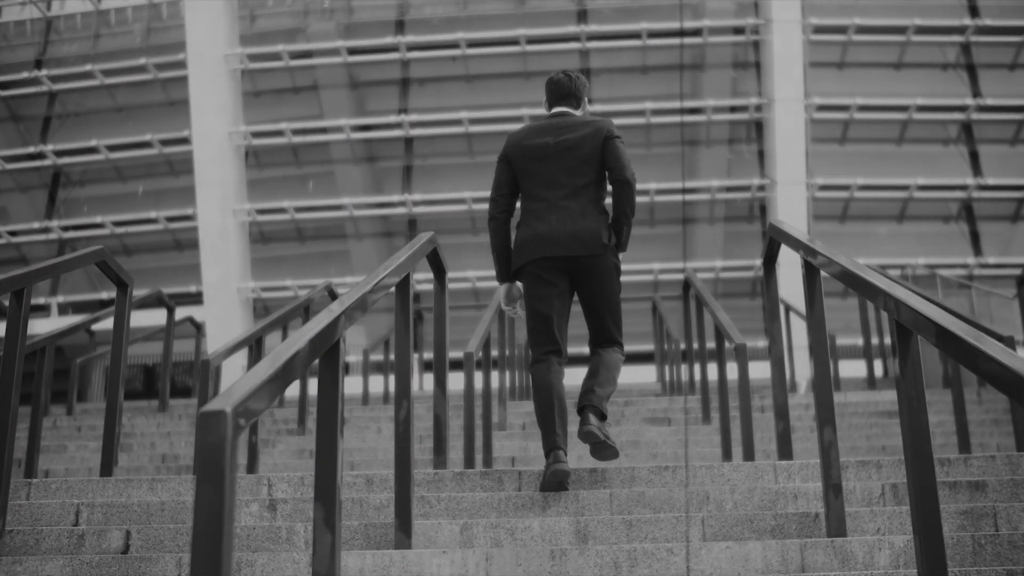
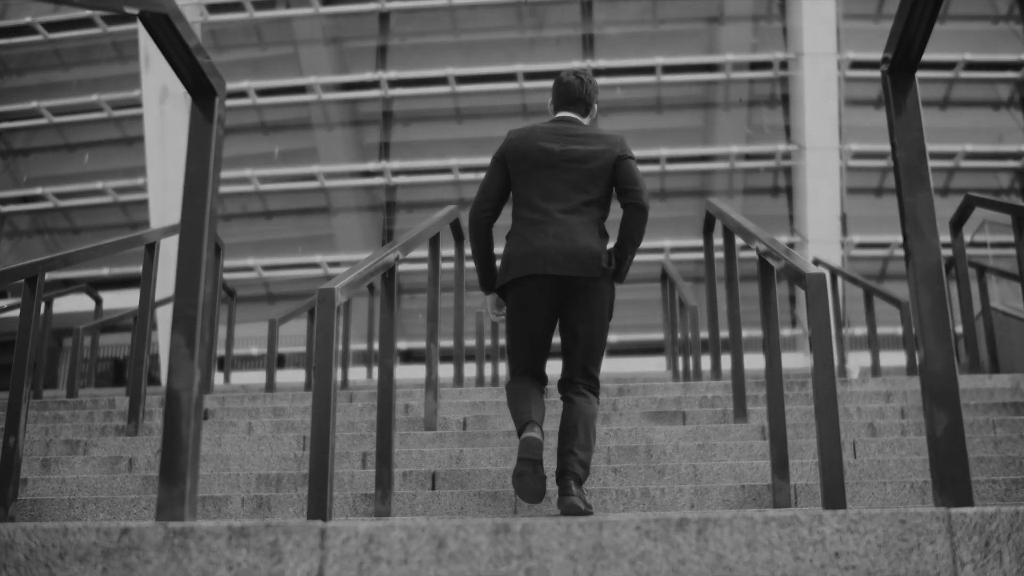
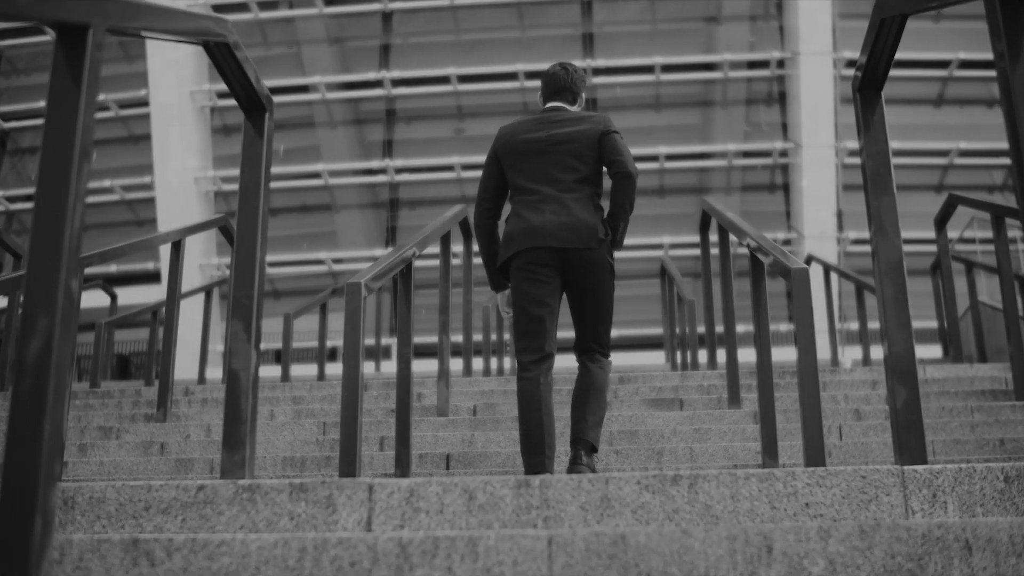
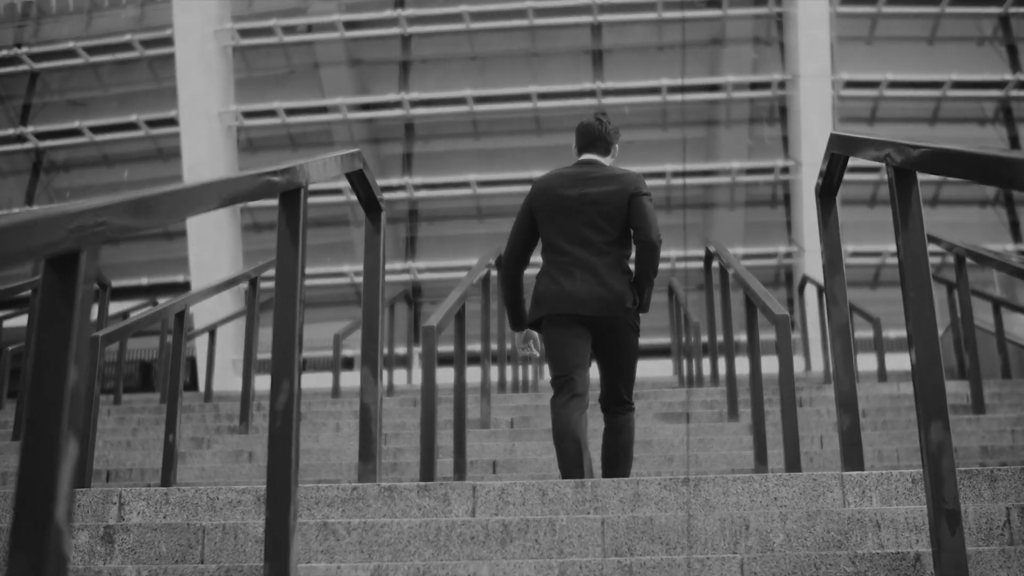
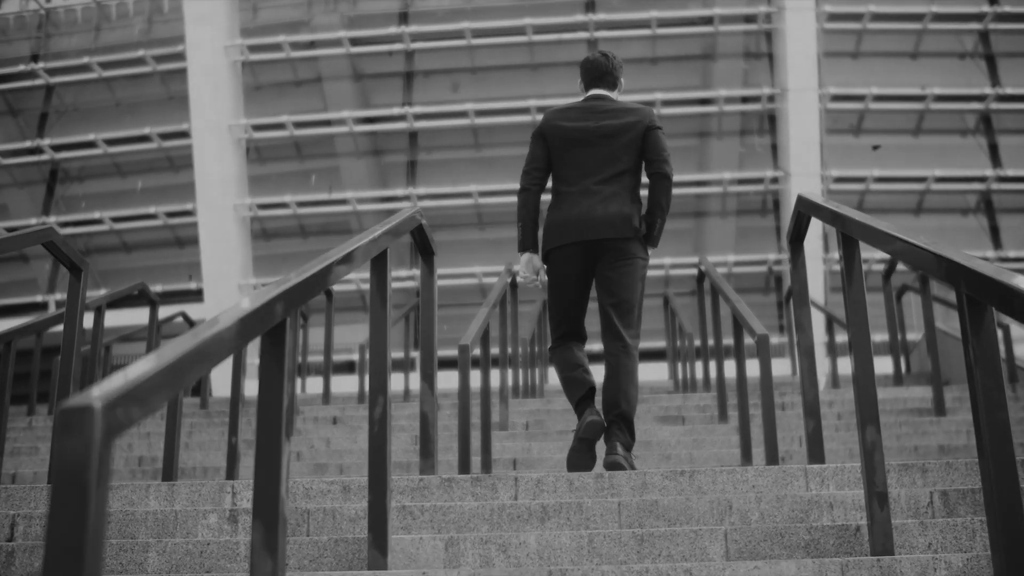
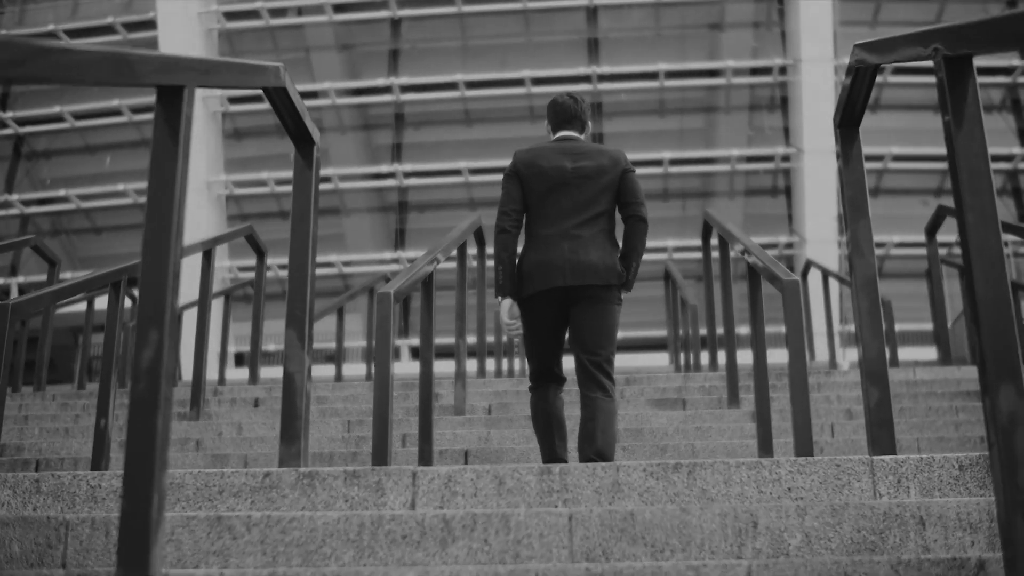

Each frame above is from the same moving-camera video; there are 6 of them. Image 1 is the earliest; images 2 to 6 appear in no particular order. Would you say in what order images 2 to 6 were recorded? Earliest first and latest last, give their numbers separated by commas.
5, 4, 6, 3, 2
